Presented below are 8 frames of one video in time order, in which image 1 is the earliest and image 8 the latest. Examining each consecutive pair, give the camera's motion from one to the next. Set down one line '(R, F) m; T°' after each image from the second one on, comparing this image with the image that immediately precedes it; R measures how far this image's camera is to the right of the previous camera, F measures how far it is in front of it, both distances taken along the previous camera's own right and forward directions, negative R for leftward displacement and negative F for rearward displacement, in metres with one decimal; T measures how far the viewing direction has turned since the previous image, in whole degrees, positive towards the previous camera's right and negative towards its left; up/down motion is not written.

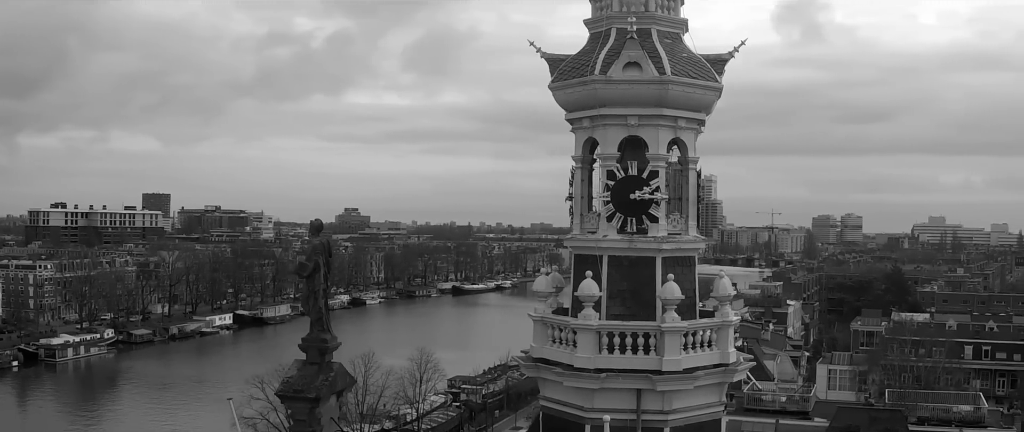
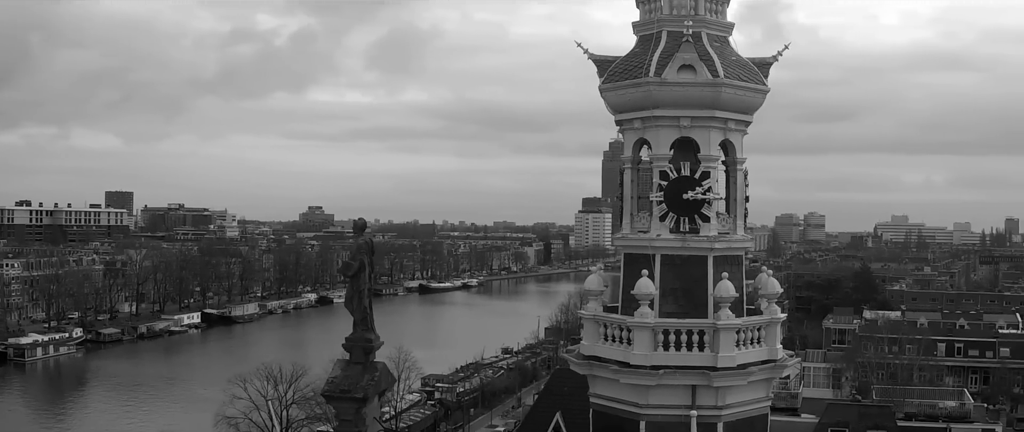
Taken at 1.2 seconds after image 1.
(-0.4, 0.0) m; +2°
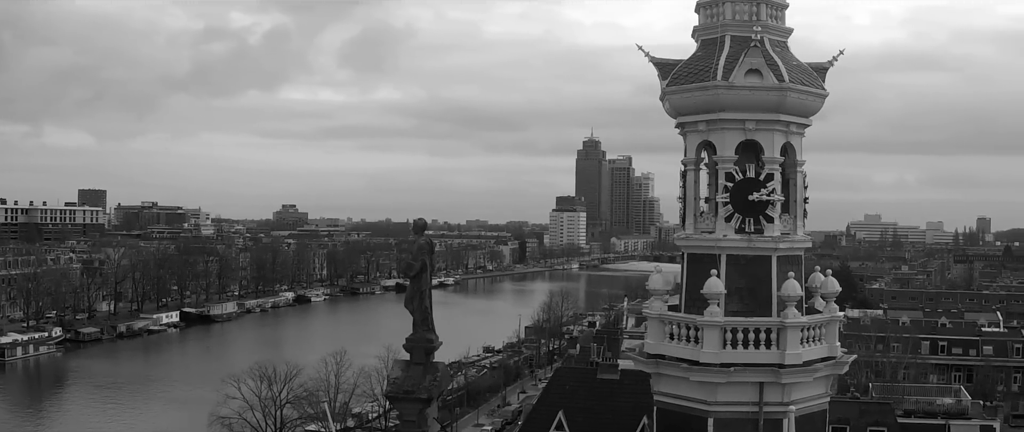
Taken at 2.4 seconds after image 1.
(-0.4, 0.0) m; +1°
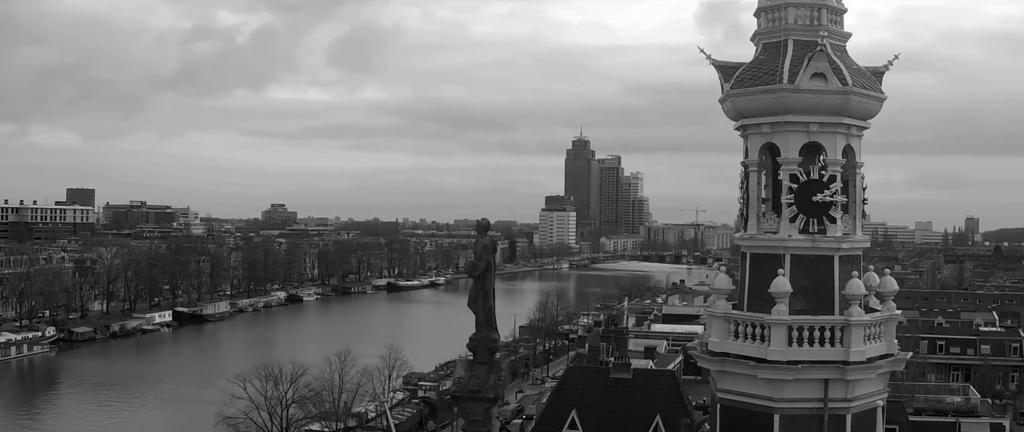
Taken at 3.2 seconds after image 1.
(-0.3, -0.1) m; +1°
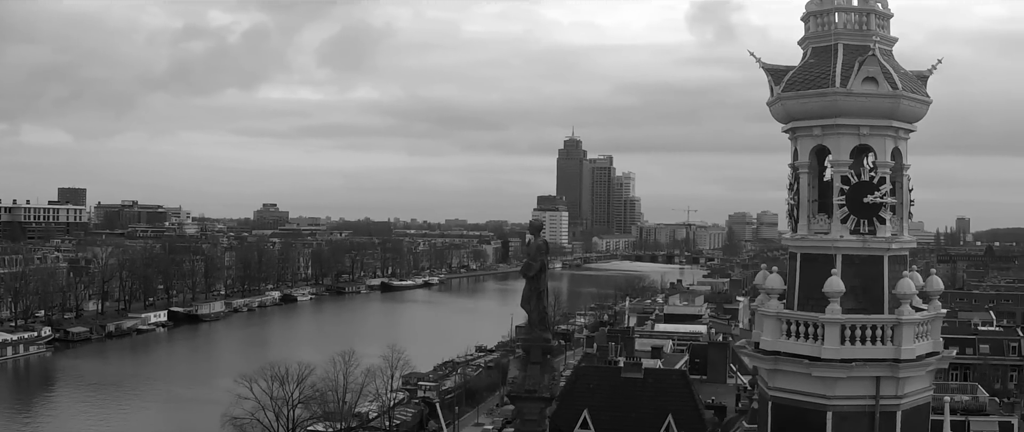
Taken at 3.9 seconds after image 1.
(-0.3, -0.1) m; 0°
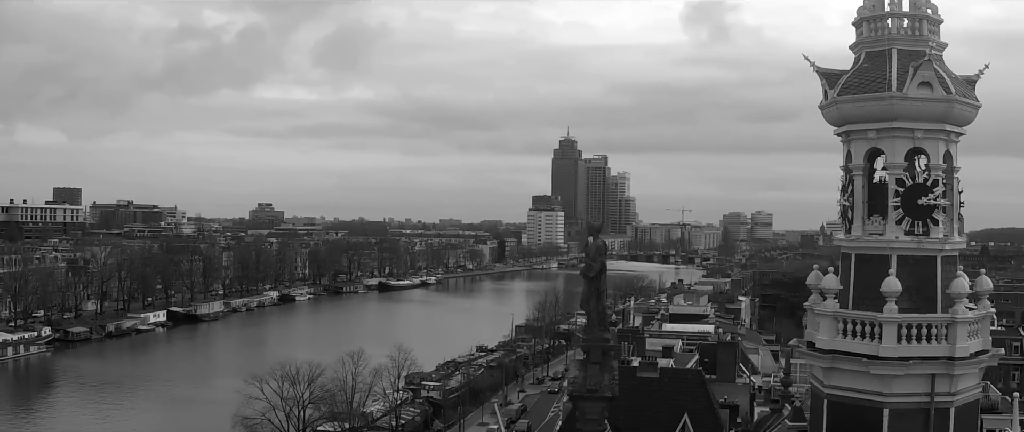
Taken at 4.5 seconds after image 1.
(-0.3, -0.1) m; 0°
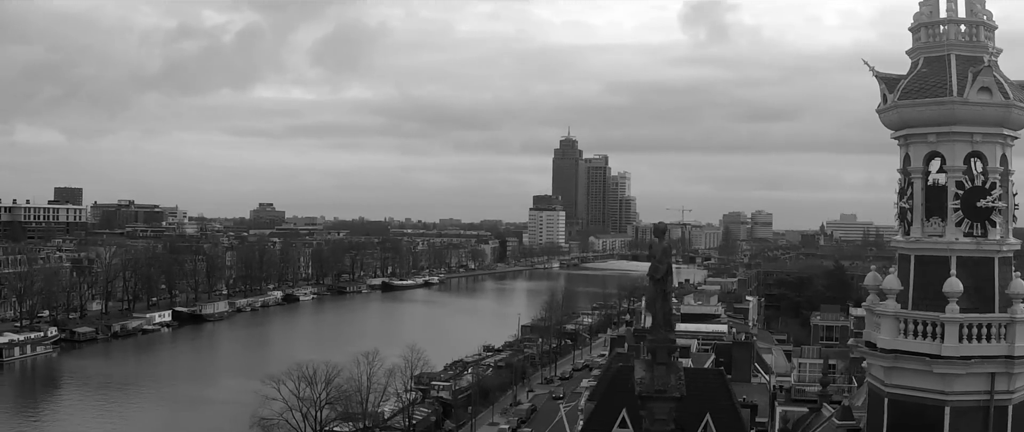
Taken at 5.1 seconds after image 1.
(-0.3, -0.1) m; 0°
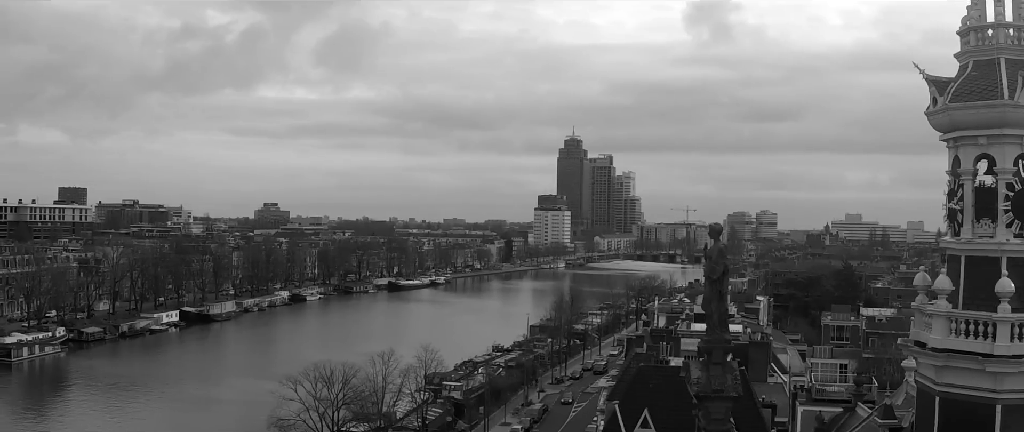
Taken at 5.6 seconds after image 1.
(-0.2, -0.1) m; 0°
